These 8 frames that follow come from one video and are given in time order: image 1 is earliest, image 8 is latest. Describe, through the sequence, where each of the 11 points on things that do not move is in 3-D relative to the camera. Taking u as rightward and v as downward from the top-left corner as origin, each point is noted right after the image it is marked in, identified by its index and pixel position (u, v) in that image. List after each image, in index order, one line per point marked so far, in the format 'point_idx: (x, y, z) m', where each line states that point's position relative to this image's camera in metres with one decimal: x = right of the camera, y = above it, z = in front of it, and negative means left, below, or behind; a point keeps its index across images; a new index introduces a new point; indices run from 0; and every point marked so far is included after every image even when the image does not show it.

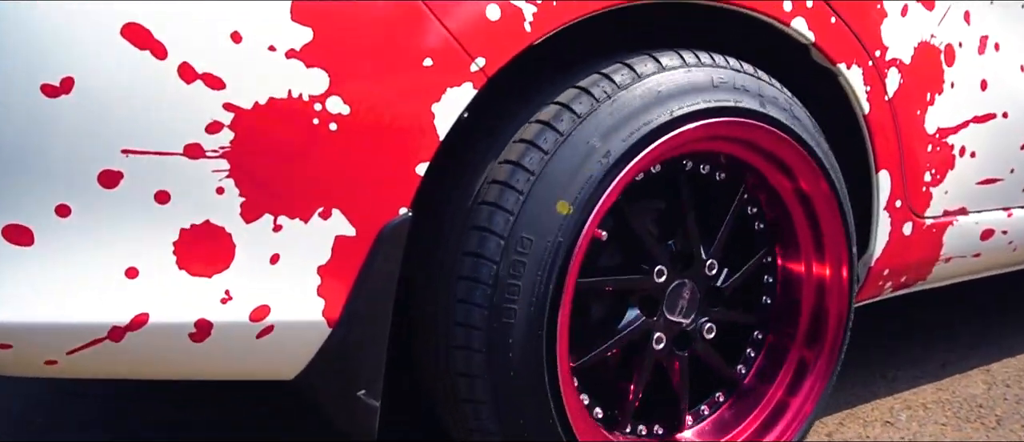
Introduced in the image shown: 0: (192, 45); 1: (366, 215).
0: (-0.5, +0.3, +1.1) m
1: (-0.3, 0.0, +1.3) m
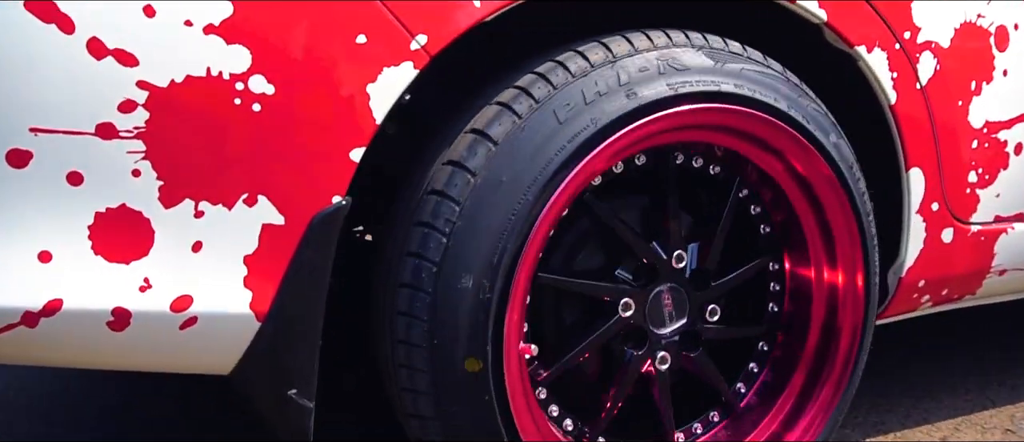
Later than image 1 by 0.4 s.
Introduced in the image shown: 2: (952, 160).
0: (-0.6, +0.3, +1.0) m
1: (-0.4, 0.0, +1.2) m
2: (+1.1, +0.2, +1.7) m
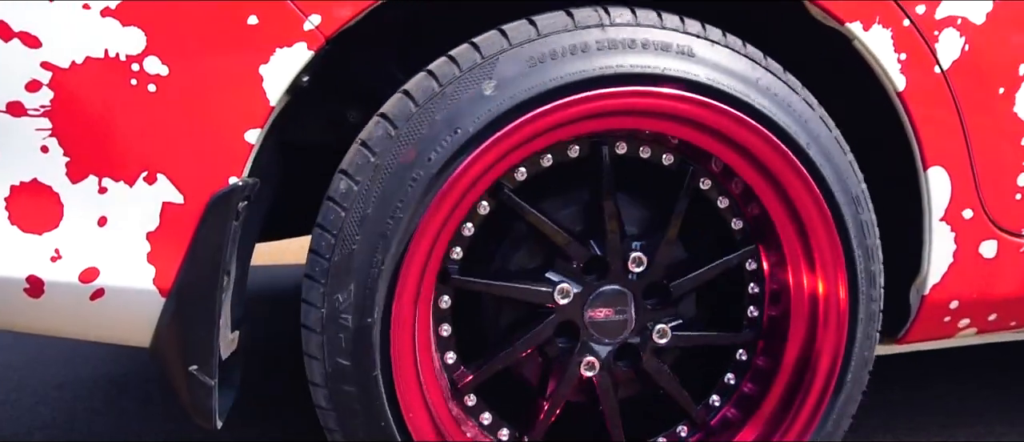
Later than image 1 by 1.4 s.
0: (-0.8, +0.4, +1.1) m
1: (-0.6, +0.1, +1.2) m
2: (+1.0, +0.1, +1.5) m
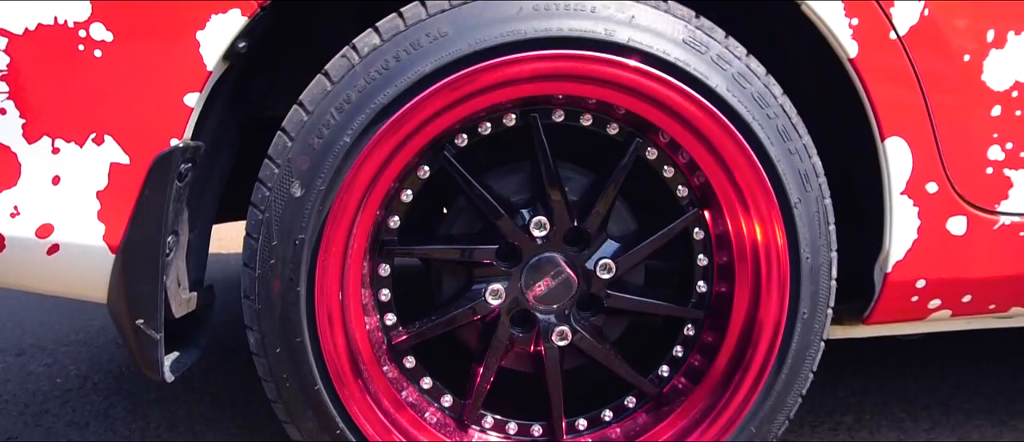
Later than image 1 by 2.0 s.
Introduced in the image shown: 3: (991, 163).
0: (-0.9, +0.4, +1.2) m
1: (-0.7, +0.1, +1.3) m
2: (+0.9, +0.2, +1.4) m
3: (+1.0, +0.1, +1.4) m
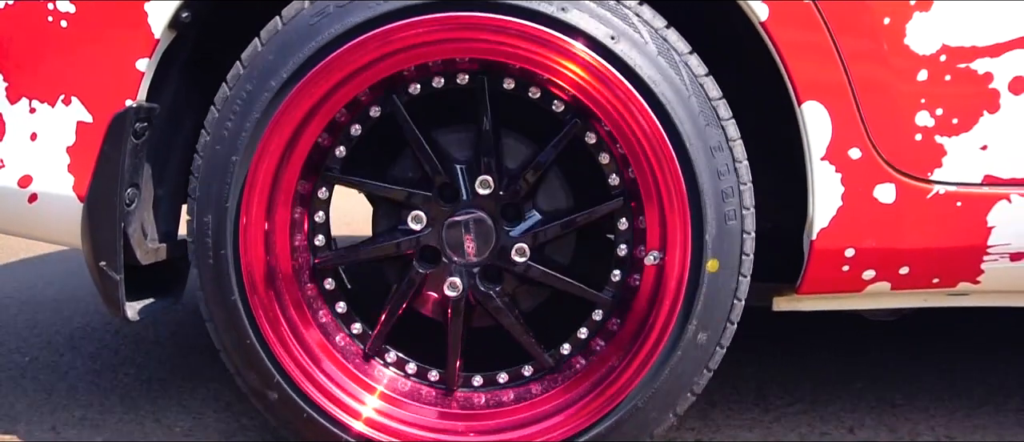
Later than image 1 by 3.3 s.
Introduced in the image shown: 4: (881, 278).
0: (-1.1, +0.5, +1.4) m
1: (-0.9, +0.2, +1.4) m
2: (+0.7, +0.2, +1.4) m
3: (+0.8, +0.2, +1.4) m
4: (+0.8, -0.1, +1.5) m
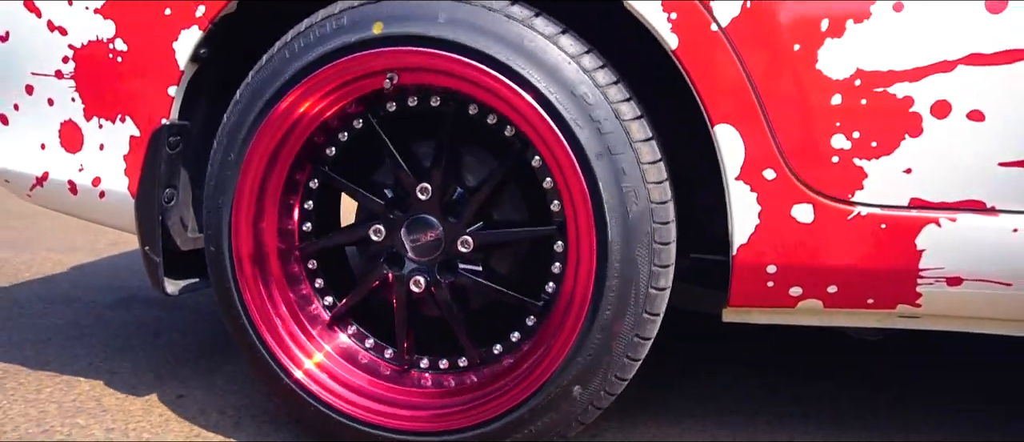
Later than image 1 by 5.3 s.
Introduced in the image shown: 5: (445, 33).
0: (-1.2, +0.6, +1.8) m
1: (-1.0, +0.3, +1.8) m
2: (+0.6, +0.2, +1.4) m
3: (+0.7, +0.1, +1.4) m
4: (+0.7, -0.2, +1.5) m
5: (-0.1, +0.4, +1.5) m
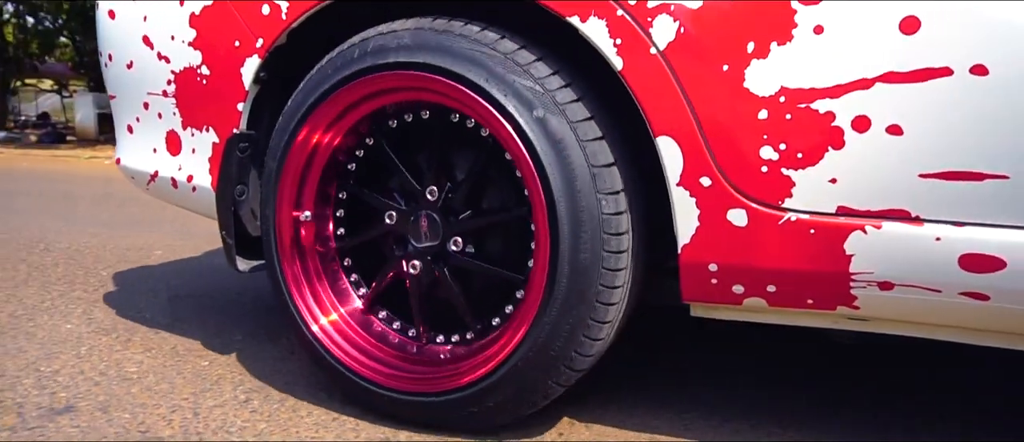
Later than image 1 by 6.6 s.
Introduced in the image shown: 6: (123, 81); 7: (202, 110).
0: (-1.2, +0.6, +2.3) m
1: (-1.0, +0.3, +2.3) m
2: (+0.5, +0.2, +1.6) m
3: (+0.6, +0.1, +1.6) m
4: (+0.6, -0.2, +1.7) m
5: (-0.2, +0.4, +1.8) m
6: (-1.4, +0.5, +2.4) m
7: (-1.0, +0.4, +2.3) m
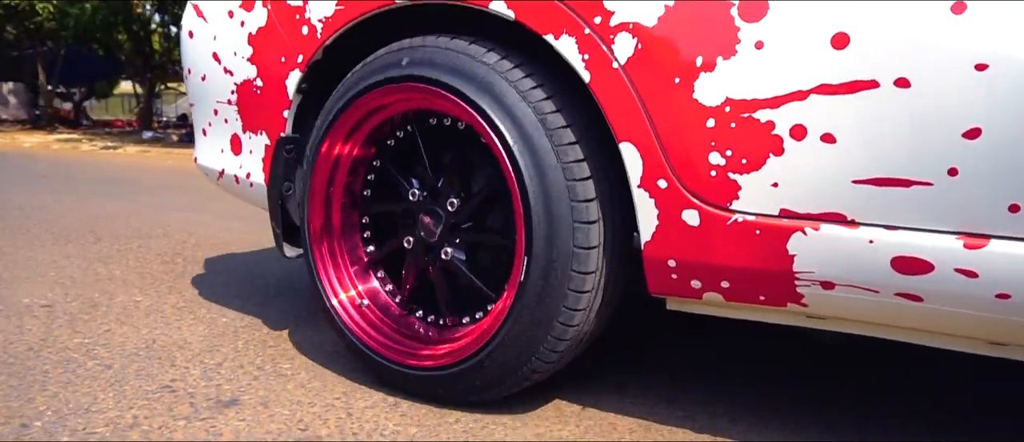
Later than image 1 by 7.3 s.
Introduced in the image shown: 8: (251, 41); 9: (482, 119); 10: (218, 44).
0: (-1.1, +0.6, +2.7) m
1: (-0.9, +0.3, +2.6) m
2: (+0.4, +0.2, +1.7) m
3: (+0.5, +0.1, +1.7) m
4: (+0.5, -0.2, +1.8) m
5: (-0.2, +0.4, +2.0) m
6: (-1.3, +0.5, +2.8) m
7: (-1.0, +0.4, +2.6) m
8: (-1.0, +0.7, +2.6) m
9: (-0.1, +0.3, +2.0) m
10: (-1.2, +0.7, +2.7) m
